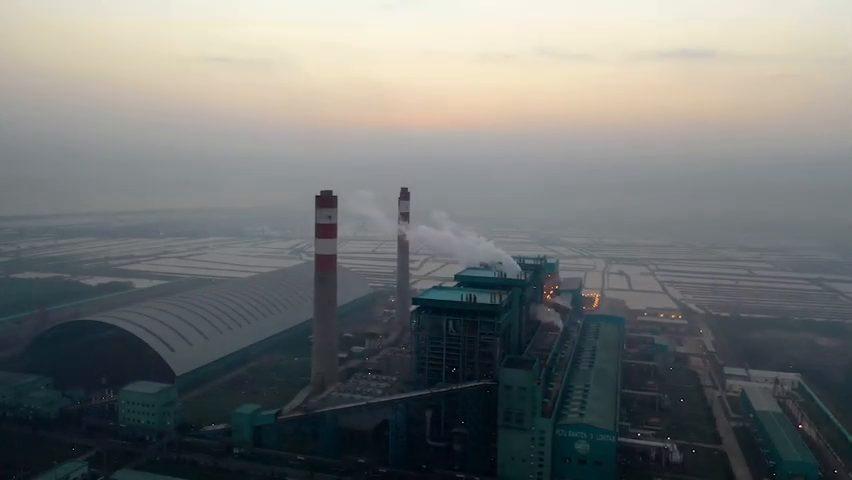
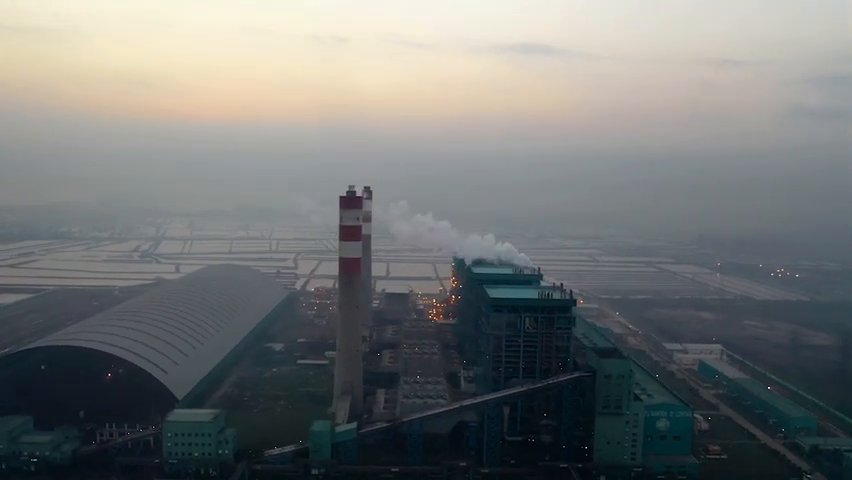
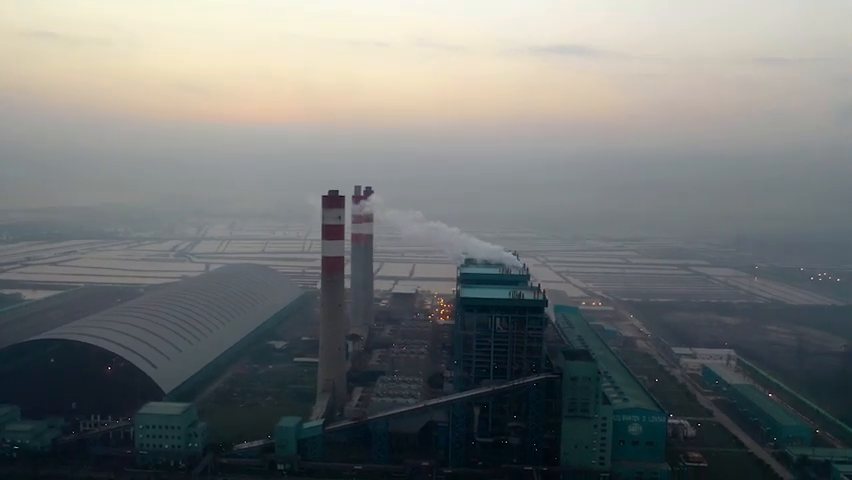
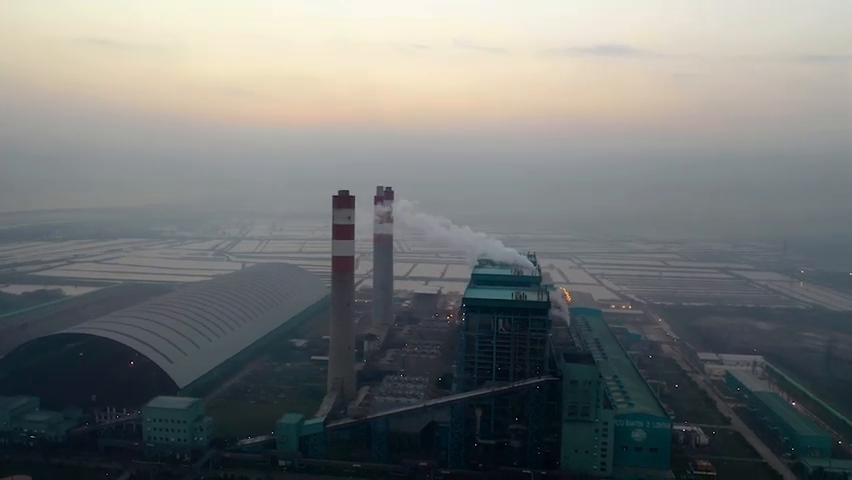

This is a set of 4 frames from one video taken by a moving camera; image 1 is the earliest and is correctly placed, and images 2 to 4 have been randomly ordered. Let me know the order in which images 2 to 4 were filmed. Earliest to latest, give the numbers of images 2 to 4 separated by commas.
4, 3, 2
